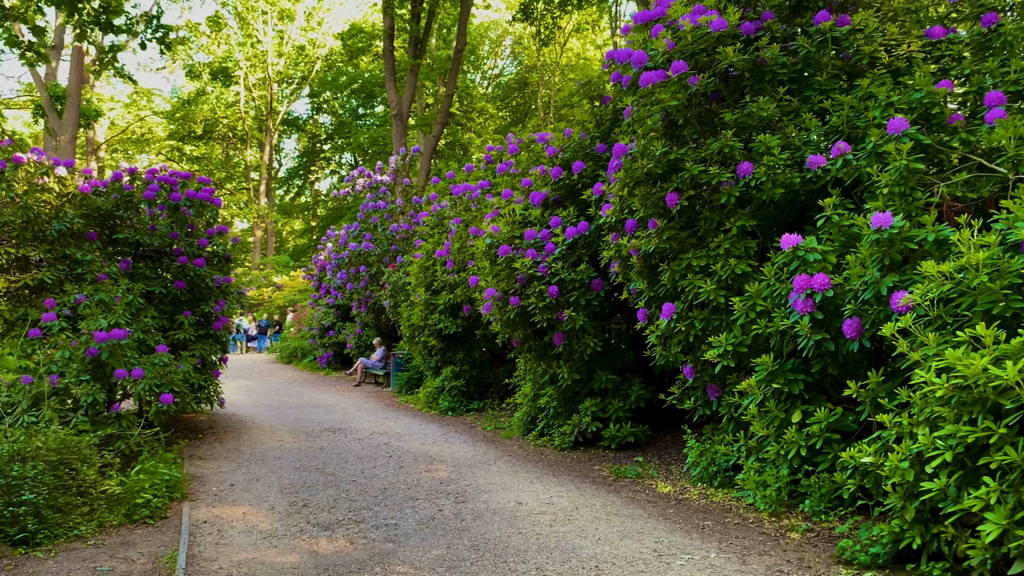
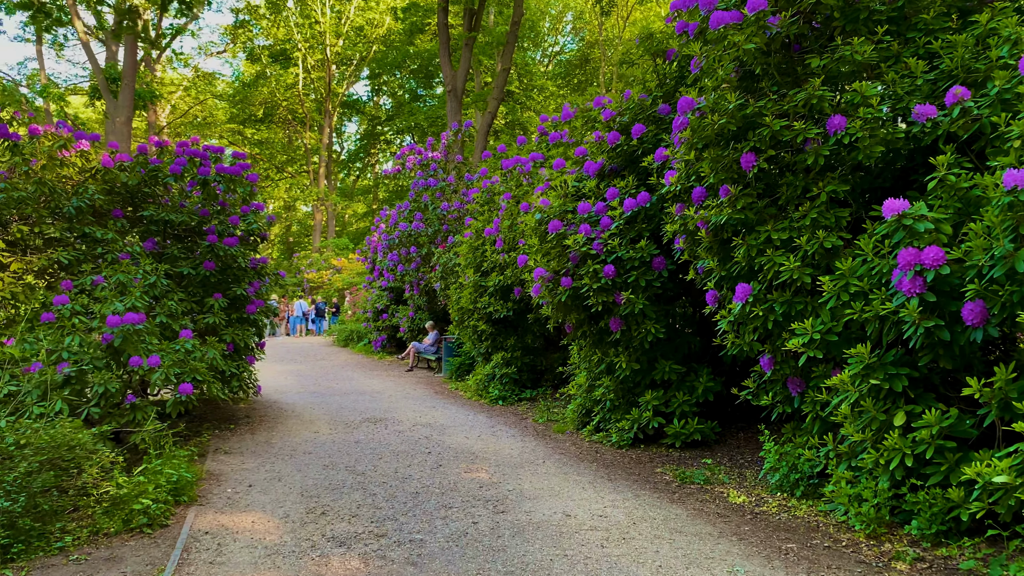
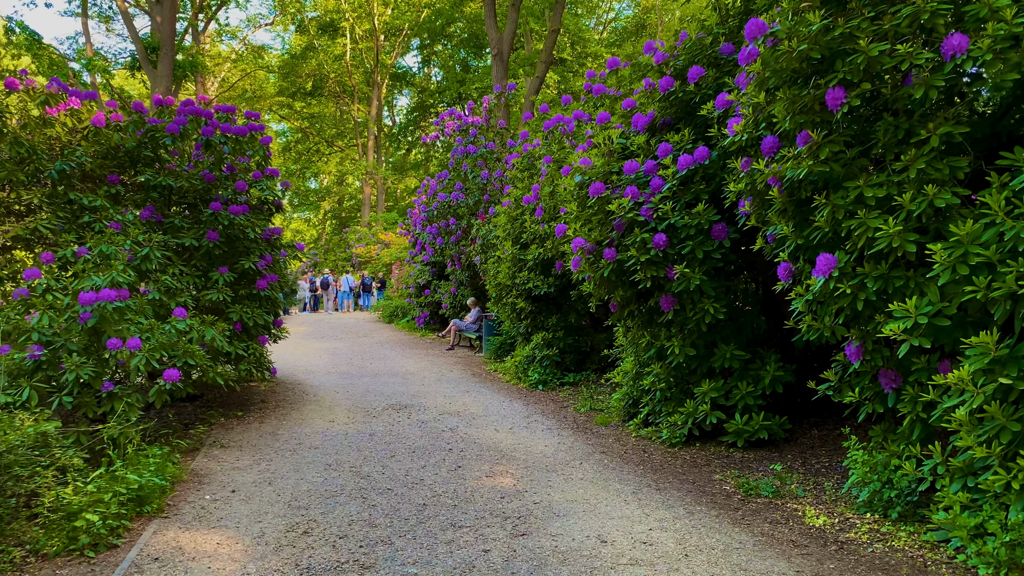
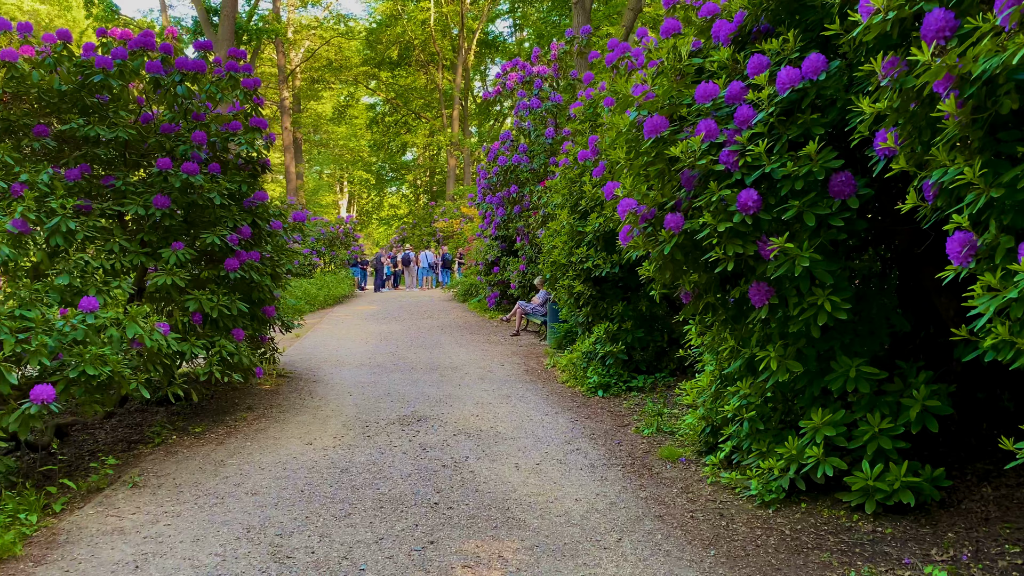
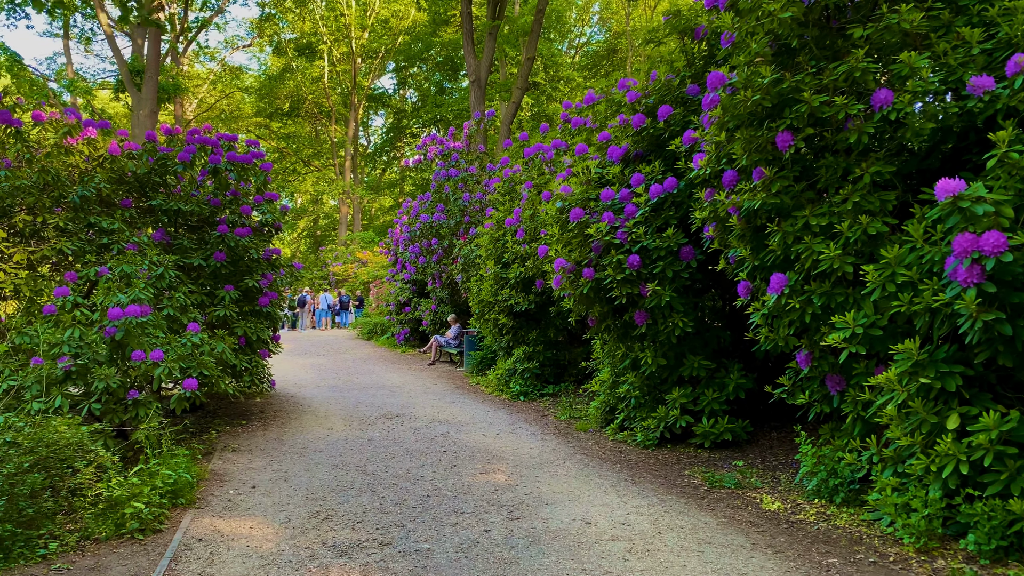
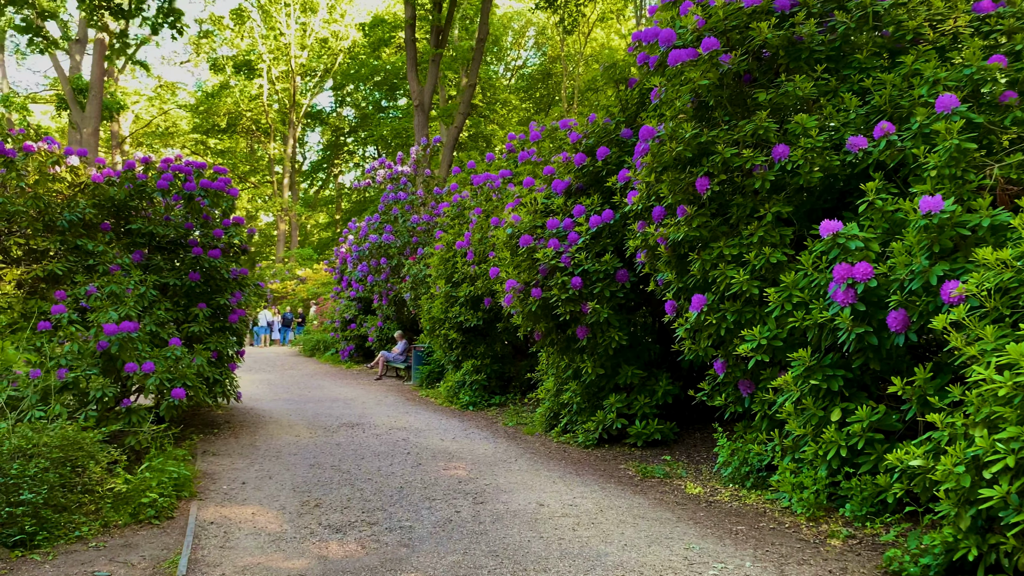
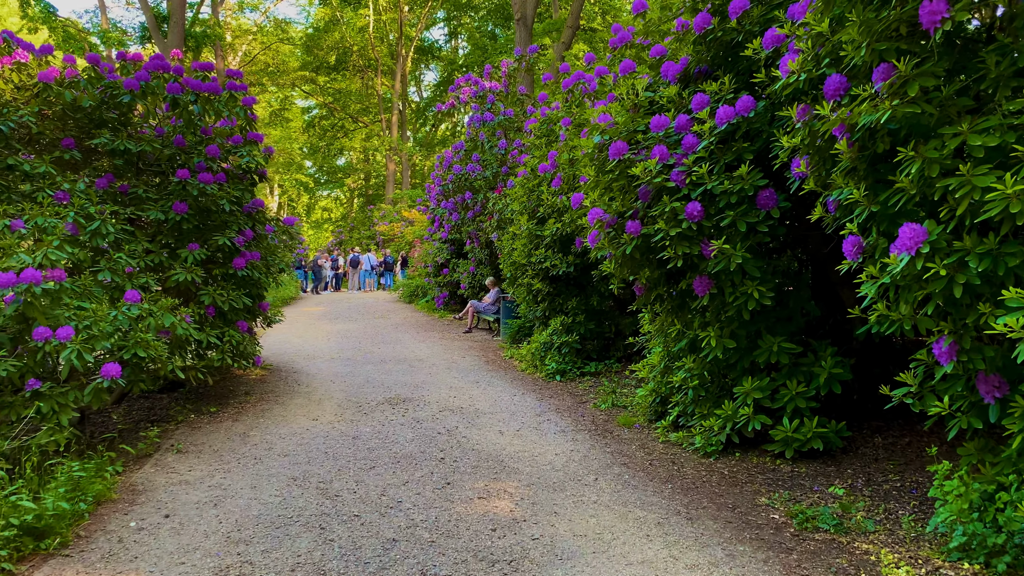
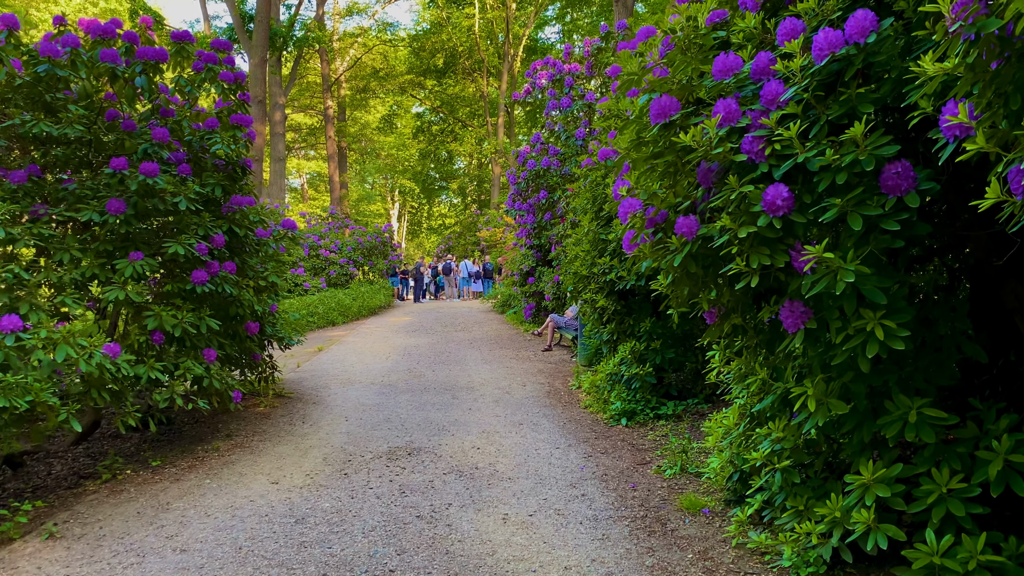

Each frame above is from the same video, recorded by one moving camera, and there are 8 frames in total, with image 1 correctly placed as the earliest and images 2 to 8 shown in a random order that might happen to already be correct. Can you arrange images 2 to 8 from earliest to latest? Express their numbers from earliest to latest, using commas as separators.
6, 2, 5, 3, 7, 4, 8
